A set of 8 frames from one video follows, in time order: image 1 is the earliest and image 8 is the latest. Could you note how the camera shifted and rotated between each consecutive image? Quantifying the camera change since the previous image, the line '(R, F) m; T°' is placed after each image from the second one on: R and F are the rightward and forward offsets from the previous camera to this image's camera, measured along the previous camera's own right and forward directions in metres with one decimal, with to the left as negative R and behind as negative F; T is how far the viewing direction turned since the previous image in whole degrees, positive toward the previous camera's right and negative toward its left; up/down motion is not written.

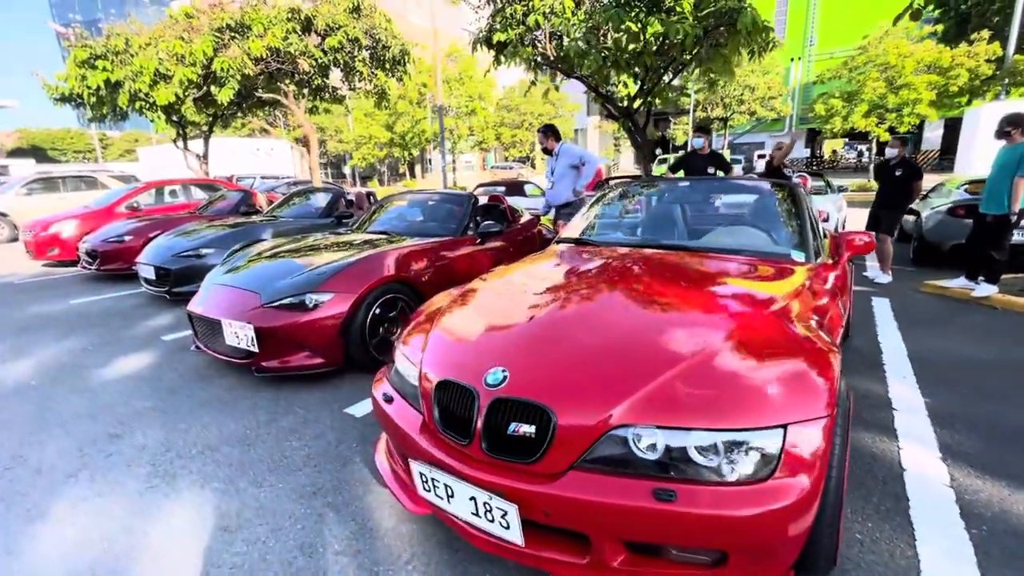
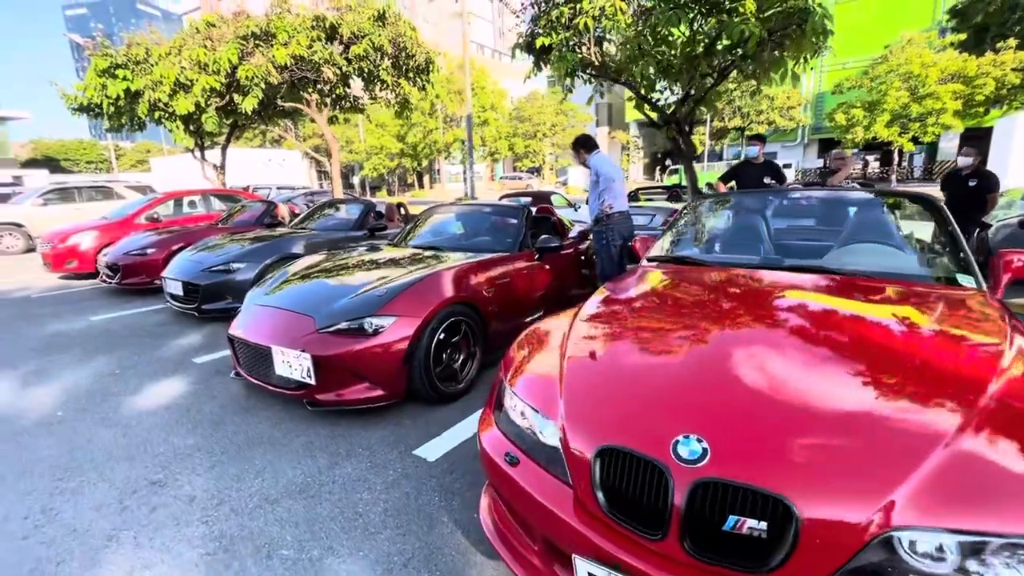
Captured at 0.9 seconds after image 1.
(-0.5, +0.3) m; -1°
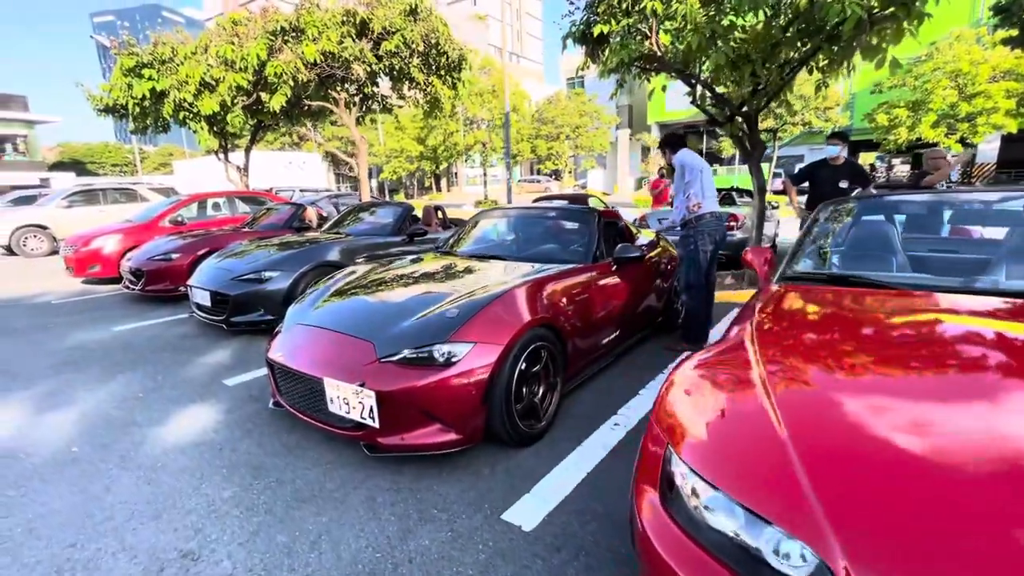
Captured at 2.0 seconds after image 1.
(-0.5, +0.5) m; -2°
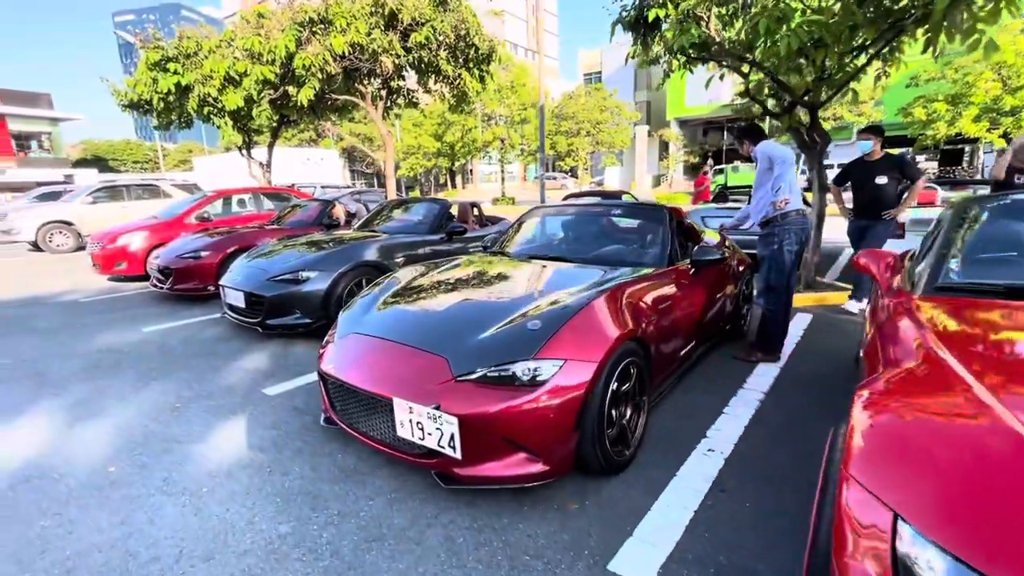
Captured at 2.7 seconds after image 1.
(-0.4, +0.3) m; -1°
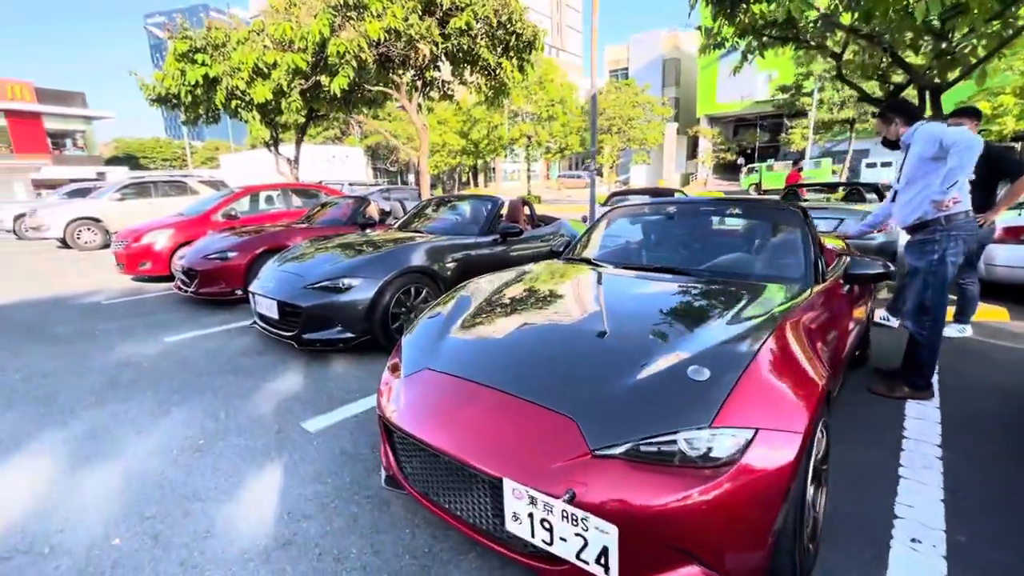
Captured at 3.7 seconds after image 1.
(-0.4, +0.6) m; -2°
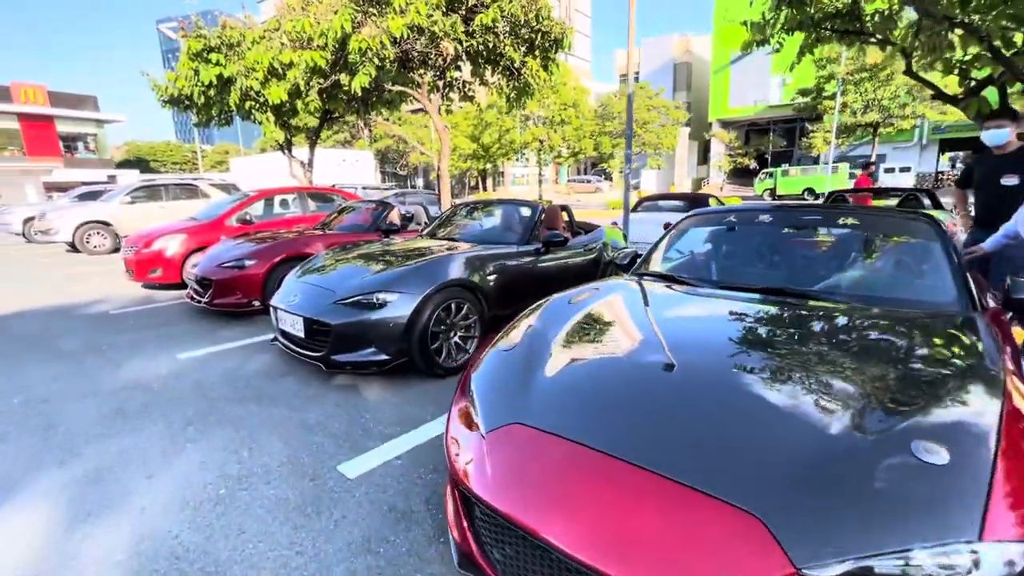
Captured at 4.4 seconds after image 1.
(-0.4, +0.4) m; -1°
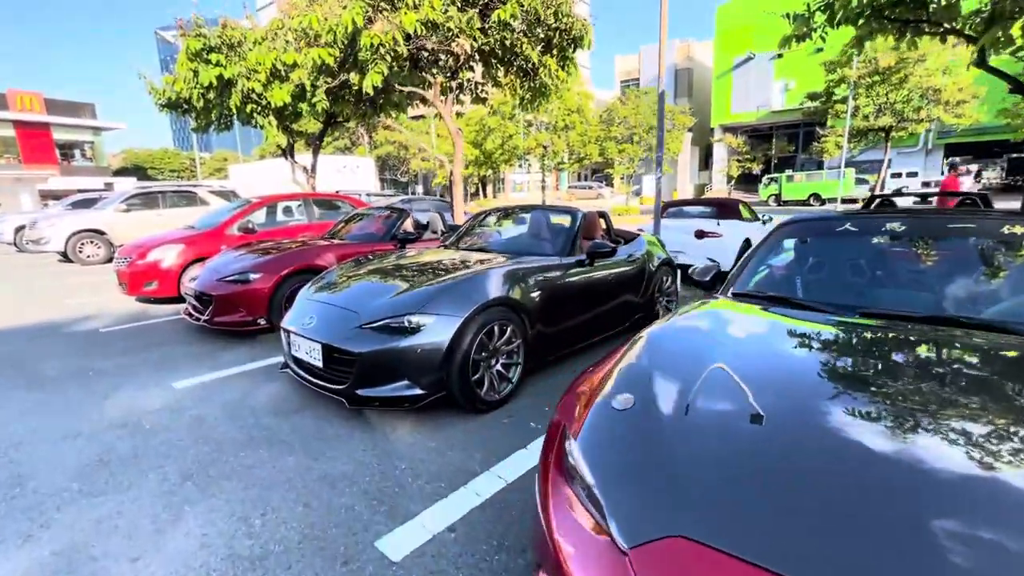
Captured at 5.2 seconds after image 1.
(-0.4, +0.5) m; 0°
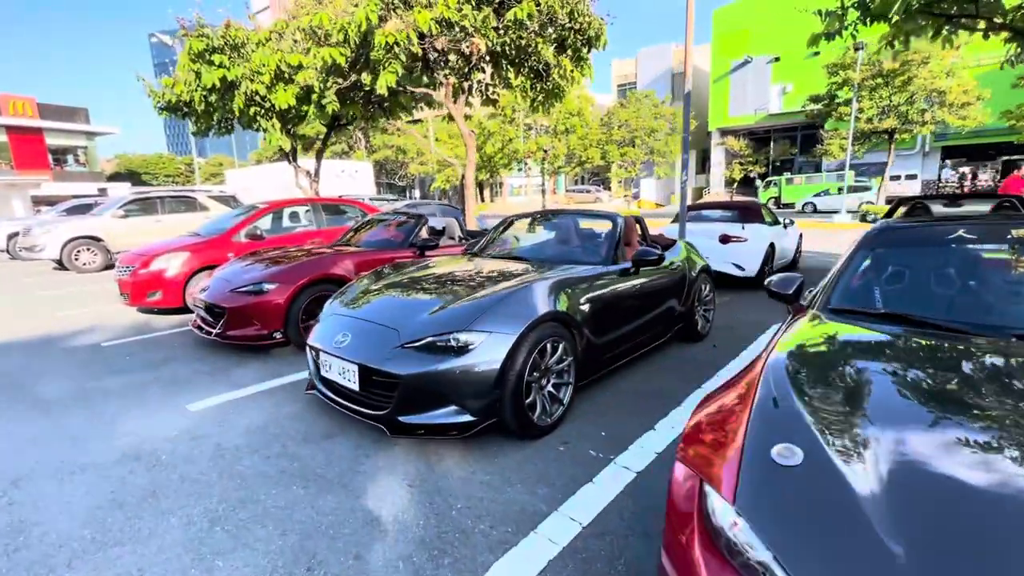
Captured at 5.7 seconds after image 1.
(-0.3, +0.3) m; +1°
